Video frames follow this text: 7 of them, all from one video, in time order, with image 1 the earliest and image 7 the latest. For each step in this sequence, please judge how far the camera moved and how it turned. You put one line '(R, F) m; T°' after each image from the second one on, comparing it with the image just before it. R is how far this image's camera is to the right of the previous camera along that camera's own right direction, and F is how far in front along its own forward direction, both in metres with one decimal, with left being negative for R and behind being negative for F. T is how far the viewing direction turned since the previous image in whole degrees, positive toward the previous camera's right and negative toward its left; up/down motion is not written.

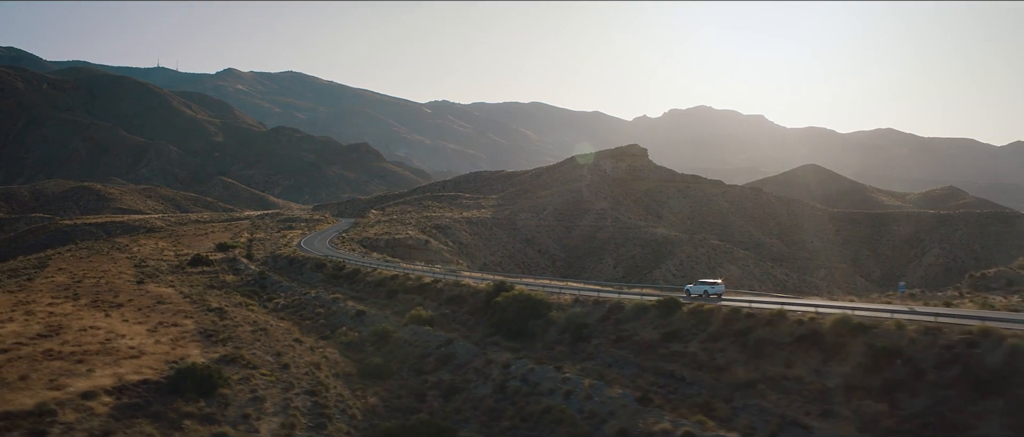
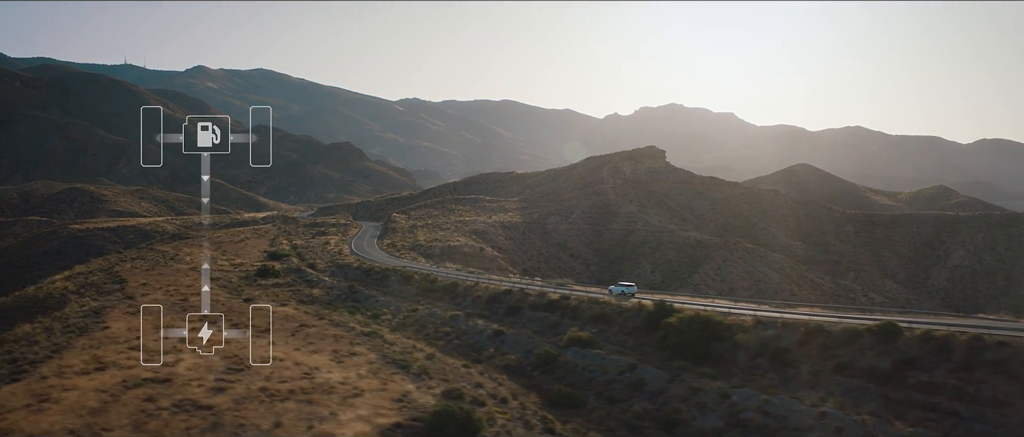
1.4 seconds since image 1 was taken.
(-4.5, +0.7) m; +1°
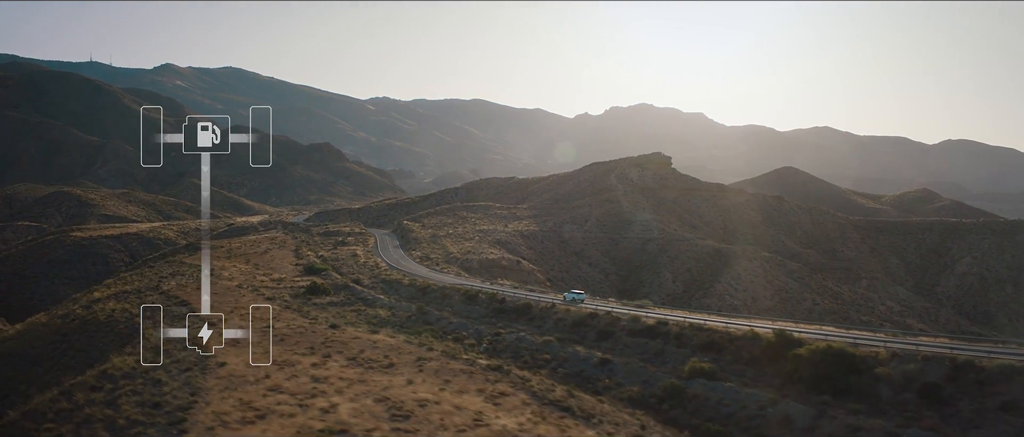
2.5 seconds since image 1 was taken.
(-3.5, +0.3) m; +2°
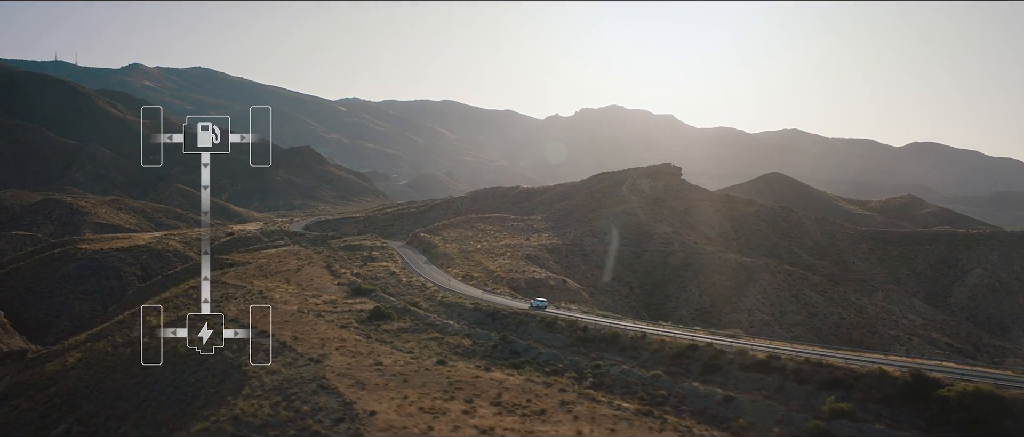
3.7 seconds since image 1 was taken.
(-3.9, +0.2) m; +2°
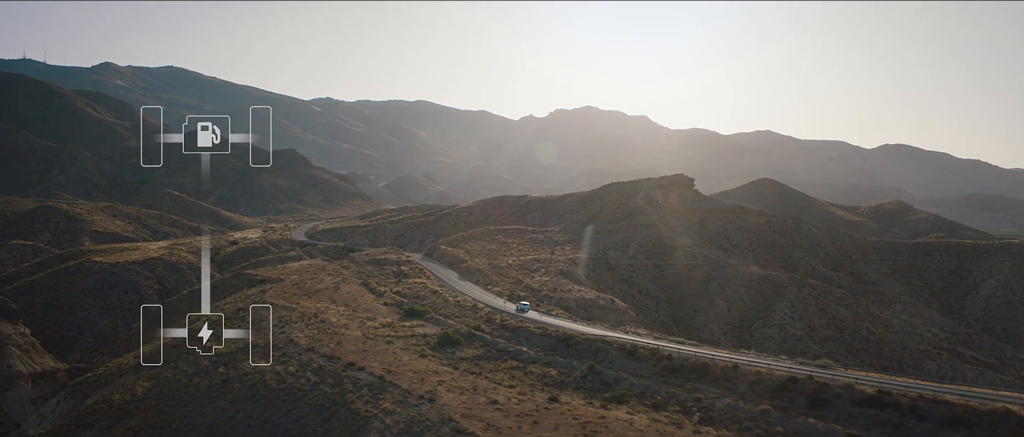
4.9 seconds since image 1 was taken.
(-3.9, +0.1) m; +1°
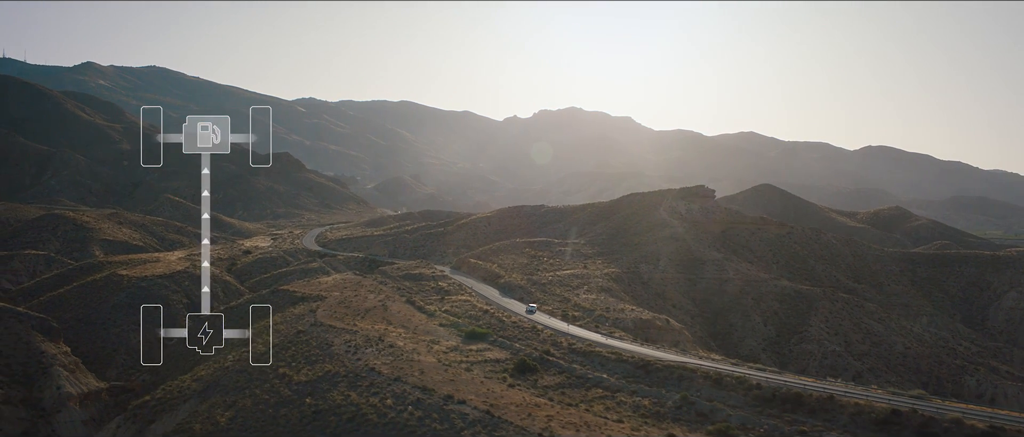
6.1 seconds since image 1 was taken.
(-3.9, -0.1) m; +1°
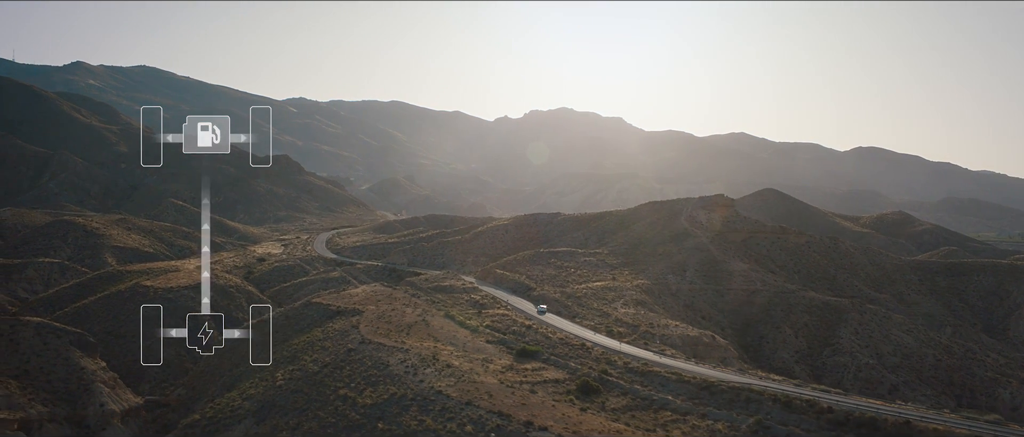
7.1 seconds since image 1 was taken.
(-3.1, -0.1) m; 0°
